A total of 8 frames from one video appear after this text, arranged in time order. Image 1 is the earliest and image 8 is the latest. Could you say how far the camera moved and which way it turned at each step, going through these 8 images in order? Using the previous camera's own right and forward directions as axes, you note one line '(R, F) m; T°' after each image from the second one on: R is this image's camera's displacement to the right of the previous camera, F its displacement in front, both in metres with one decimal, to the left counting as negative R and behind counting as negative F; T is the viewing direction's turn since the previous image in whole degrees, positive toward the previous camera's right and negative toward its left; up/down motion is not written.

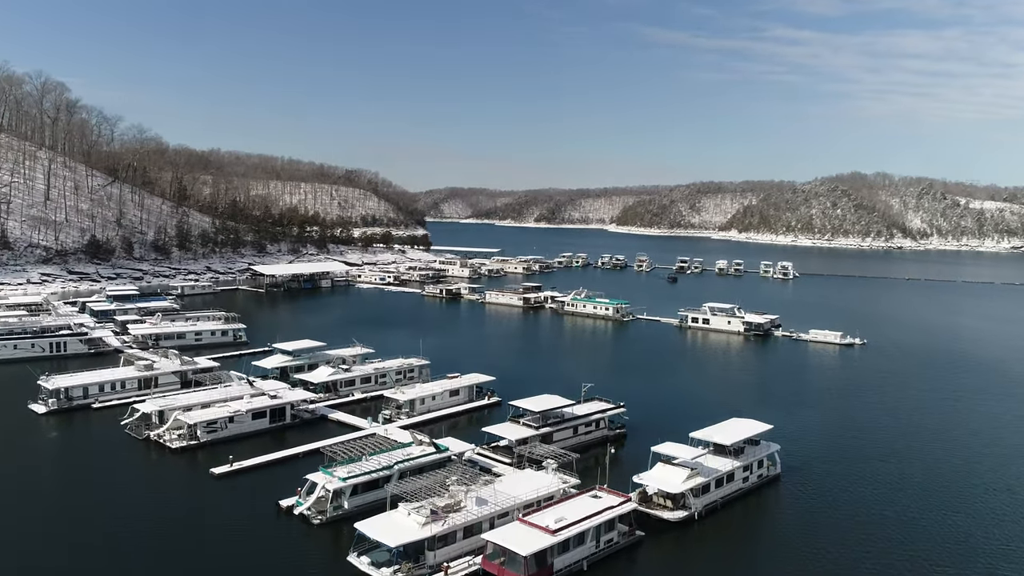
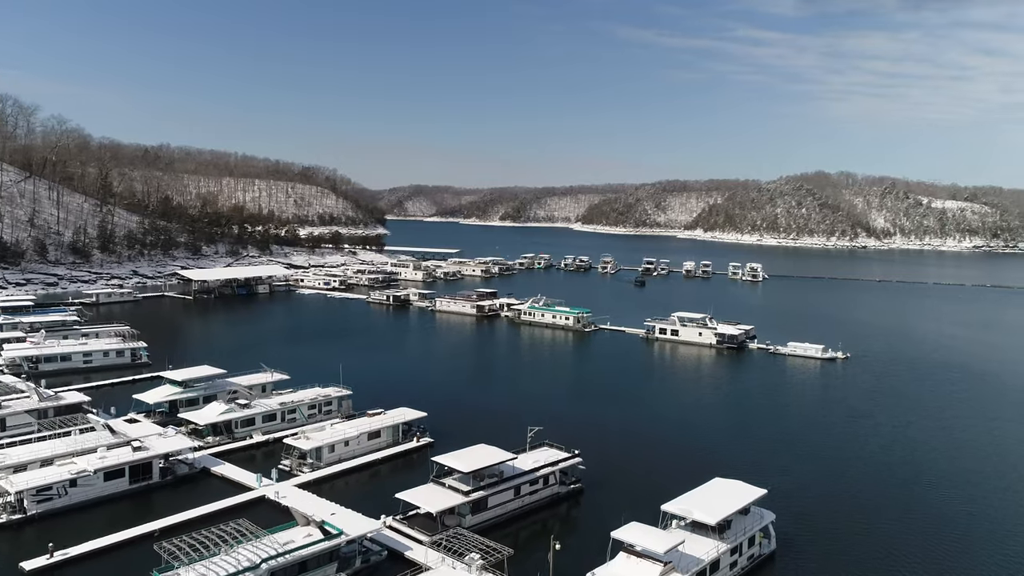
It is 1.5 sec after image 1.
(+0.4, +1.7) m; +3°
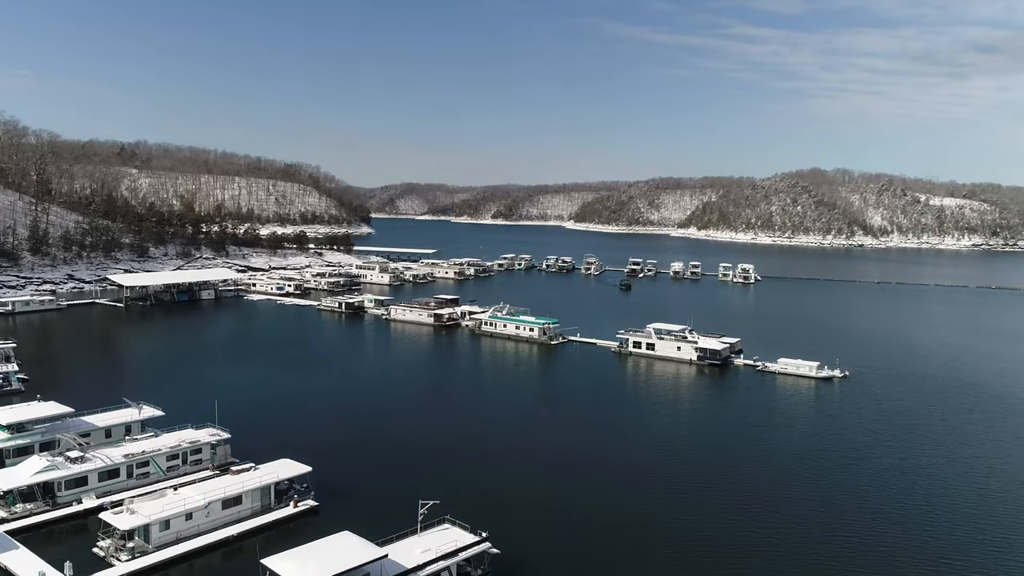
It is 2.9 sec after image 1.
(+0.9, +1.8) m; 0°
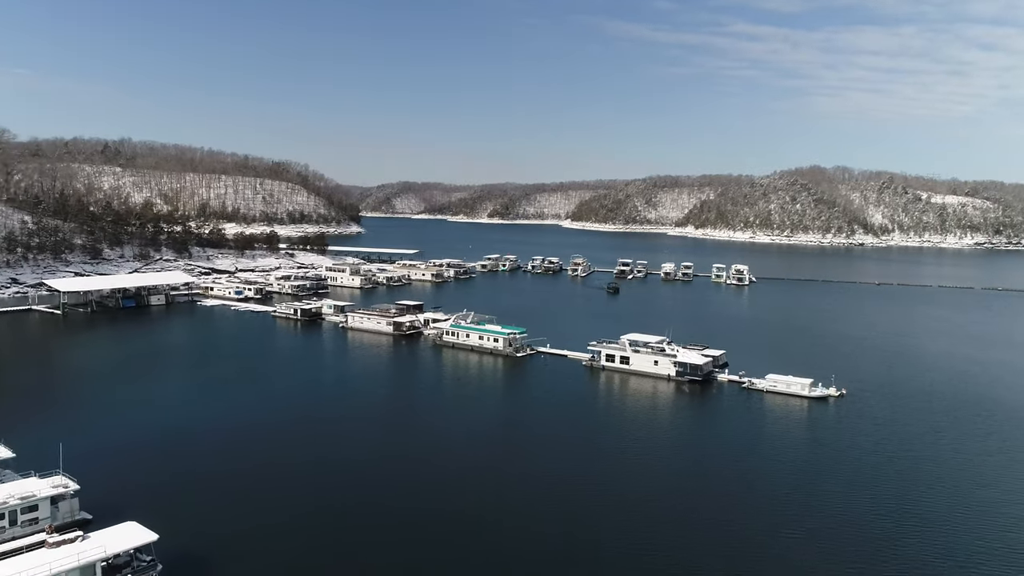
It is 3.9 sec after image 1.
(+0.8, +1.4) m; 0°
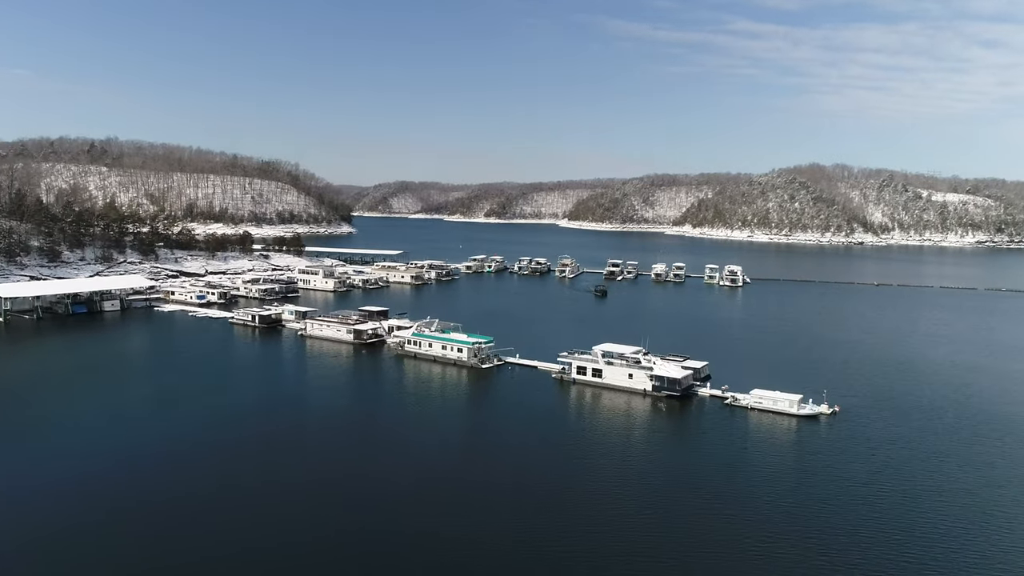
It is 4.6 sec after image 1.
(+0.7, +1.1) m; 0°
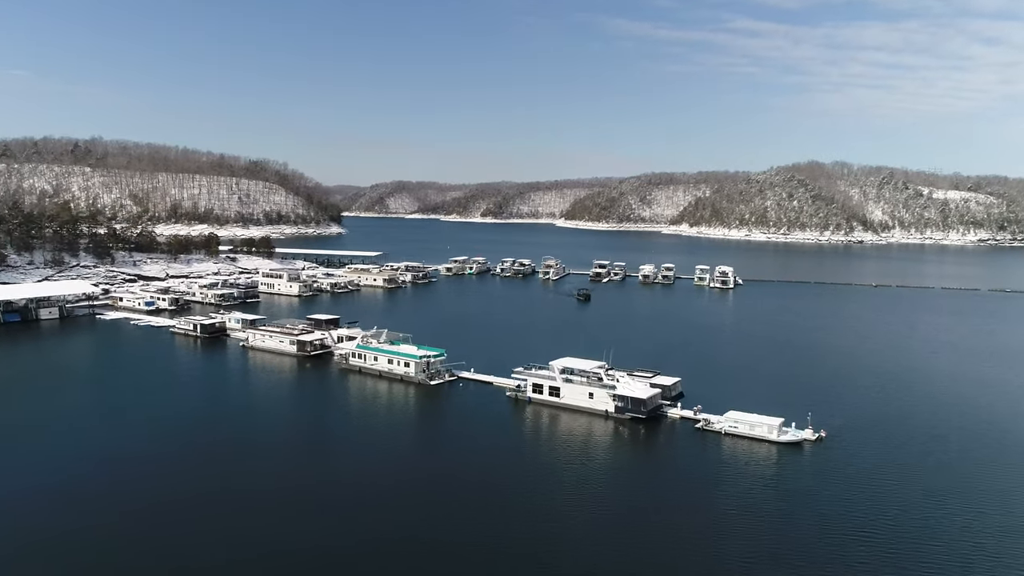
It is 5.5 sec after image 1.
(+0.8, +1.2) m; 0°
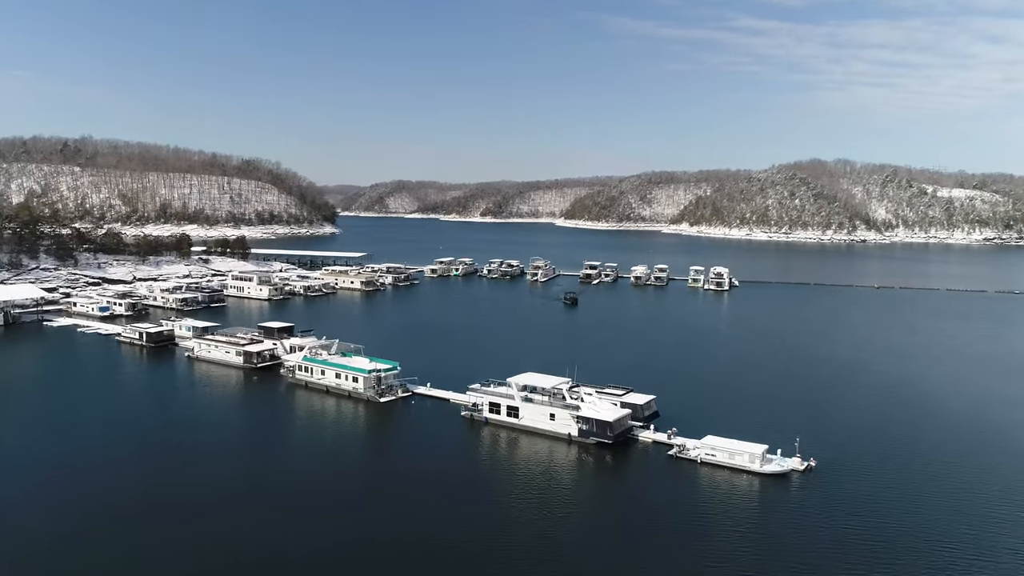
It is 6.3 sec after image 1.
(+0.7, +1.1) m; 0°
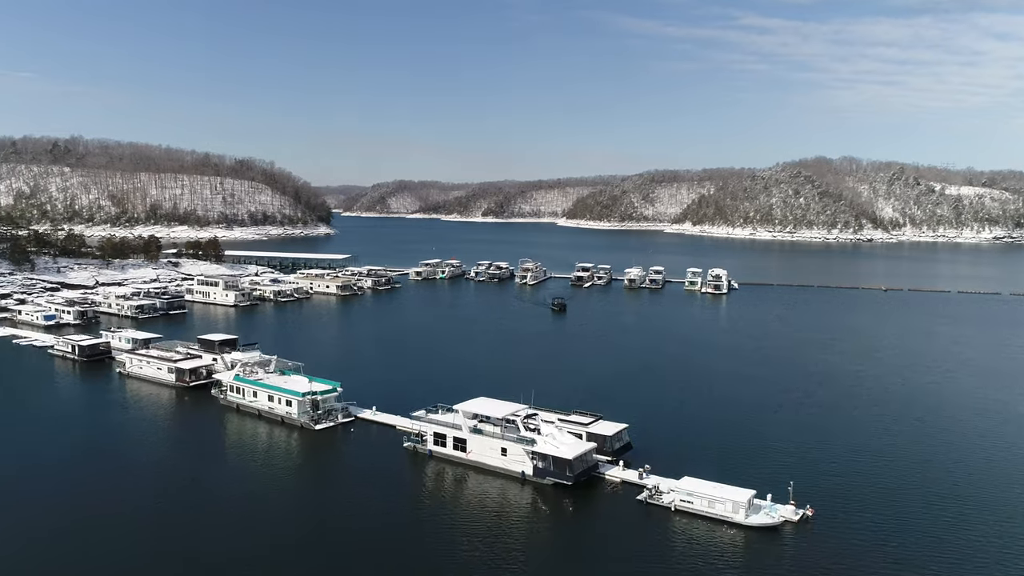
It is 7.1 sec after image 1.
(+0.7, +1.2) m; 0°
